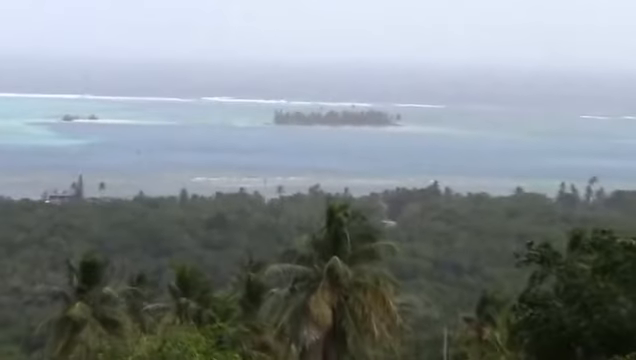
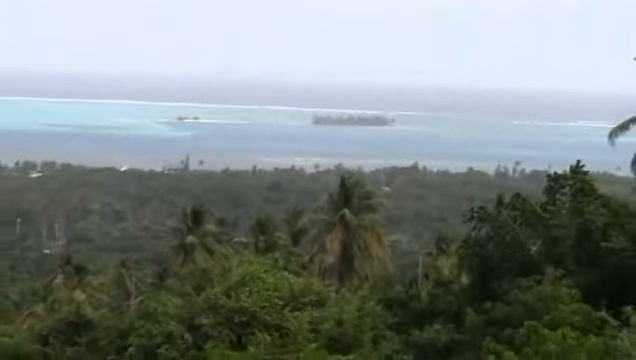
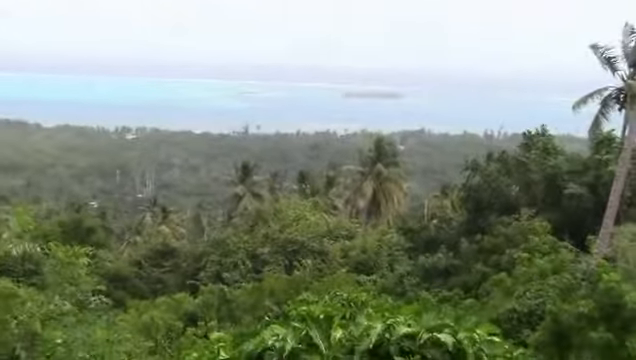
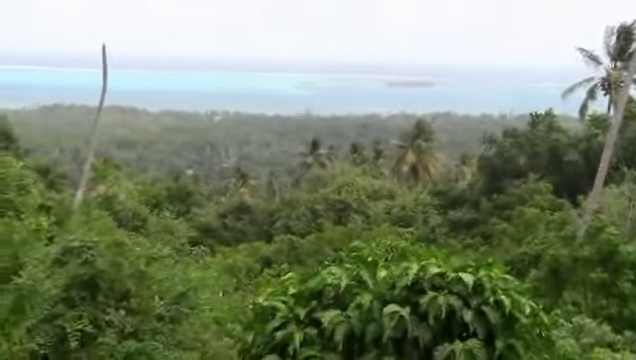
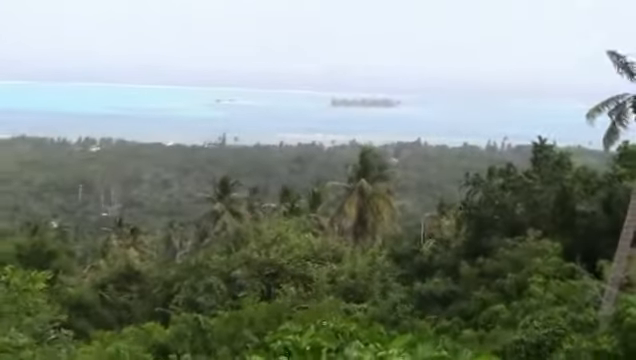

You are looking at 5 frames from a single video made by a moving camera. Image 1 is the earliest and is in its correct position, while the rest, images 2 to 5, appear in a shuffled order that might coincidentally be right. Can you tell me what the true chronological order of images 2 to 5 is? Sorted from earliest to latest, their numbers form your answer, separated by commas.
2, 5, 3, 4
